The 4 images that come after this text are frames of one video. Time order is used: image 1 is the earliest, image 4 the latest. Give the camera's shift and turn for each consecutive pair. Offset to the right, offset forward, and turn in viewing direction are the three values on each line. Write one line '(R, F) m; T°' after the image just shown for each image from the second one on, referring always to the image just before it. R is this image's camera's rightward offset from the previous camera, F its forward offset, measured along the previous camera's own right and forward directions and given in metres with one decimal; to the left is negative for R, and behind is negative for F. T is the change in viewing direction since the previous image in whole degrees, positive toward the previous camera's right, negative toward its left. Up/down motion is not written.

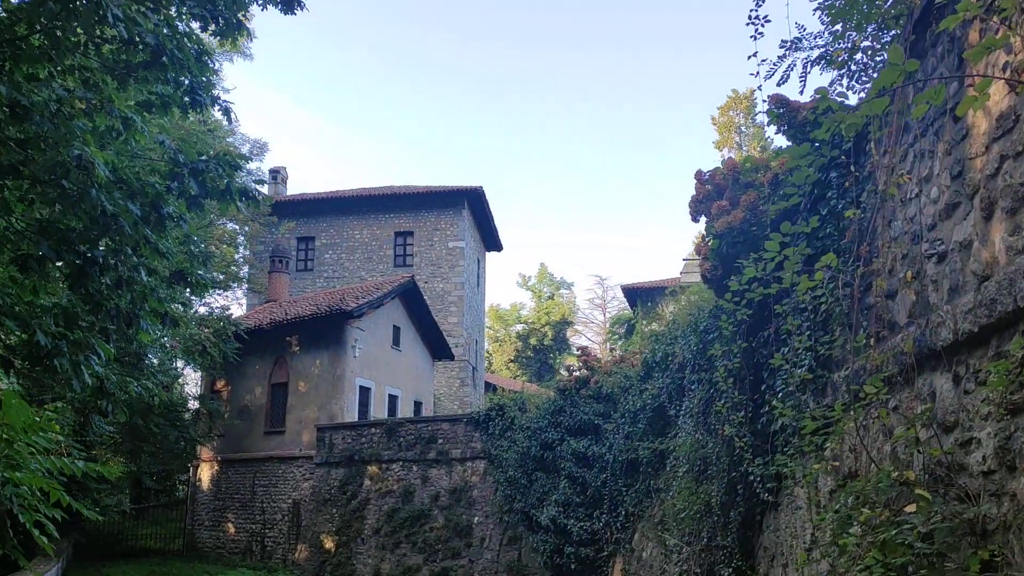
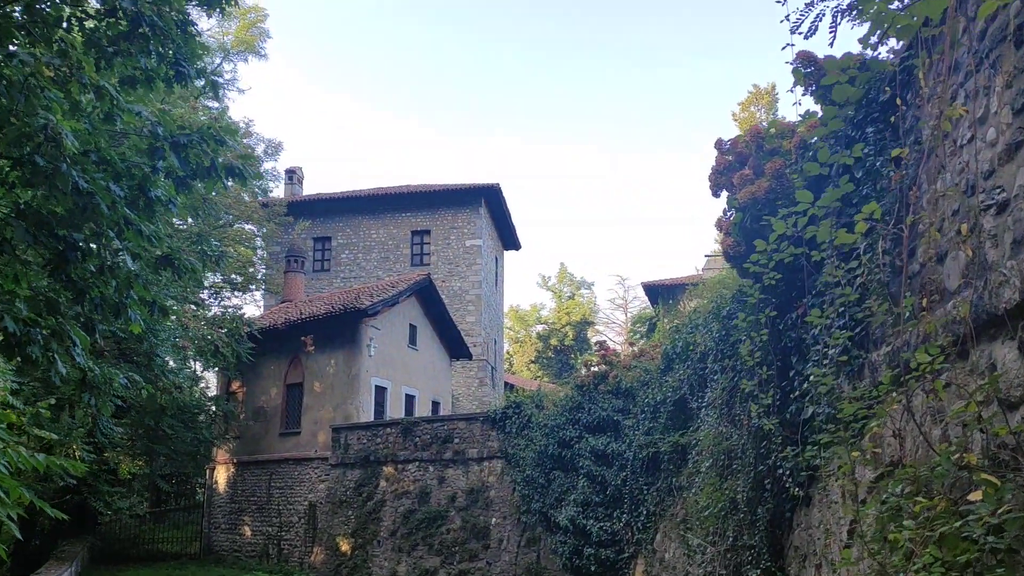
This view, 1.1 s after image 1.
(+0.1, +0.4) m; -2°
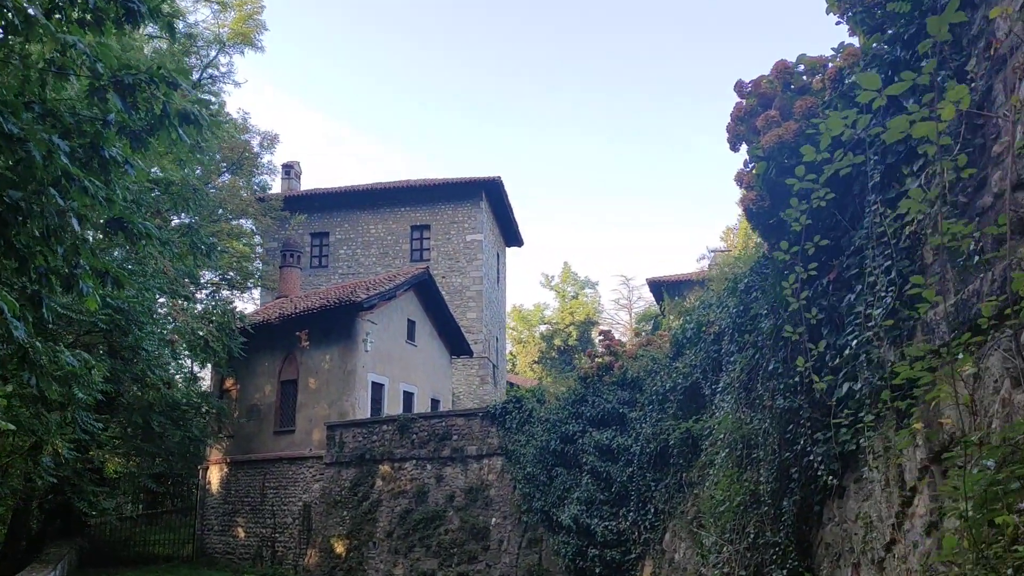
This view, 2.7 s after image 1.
(+0.1, +0.6) m; 0°
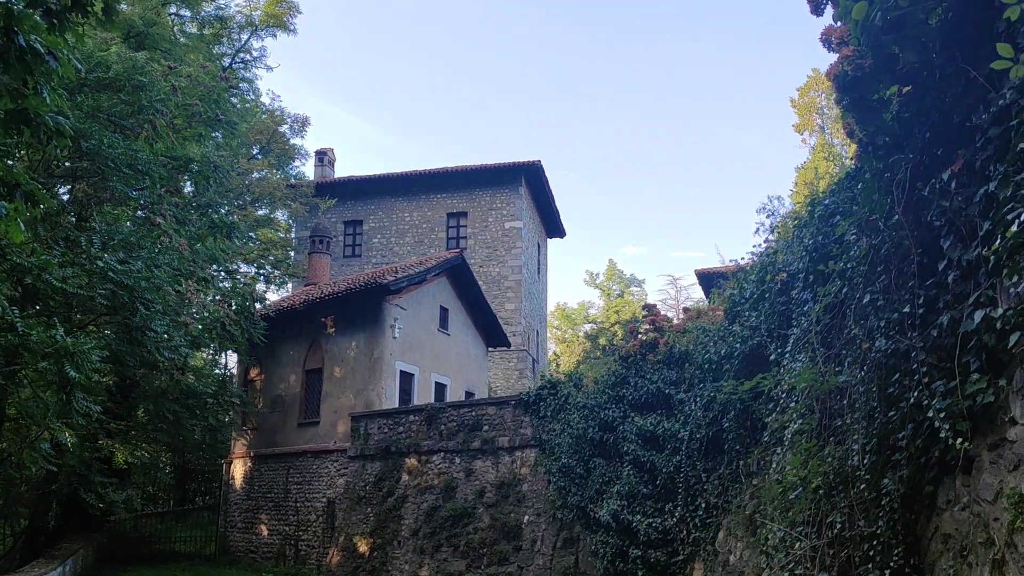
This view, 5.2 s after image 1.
(+0.2, +1.2) m; -3°
